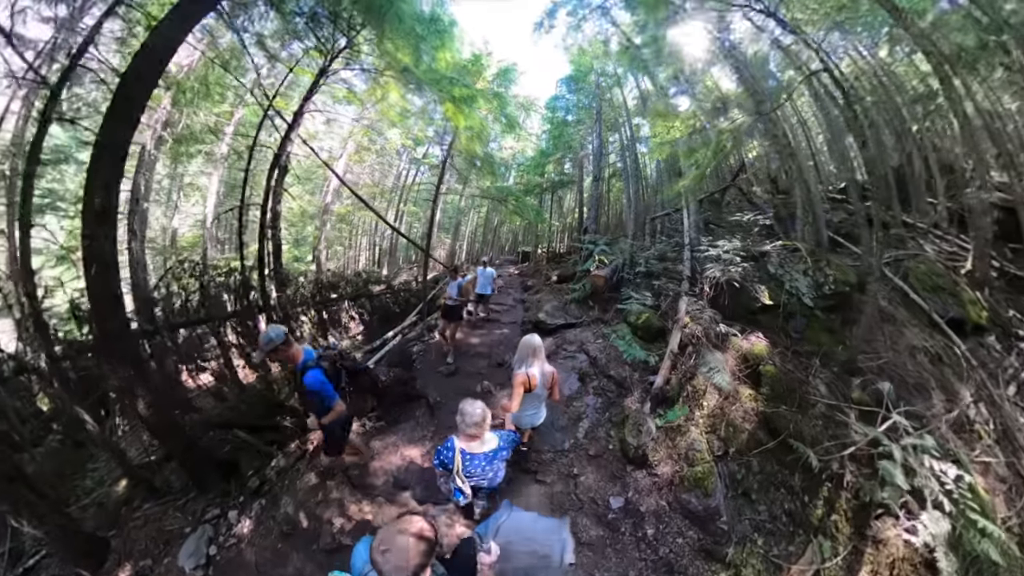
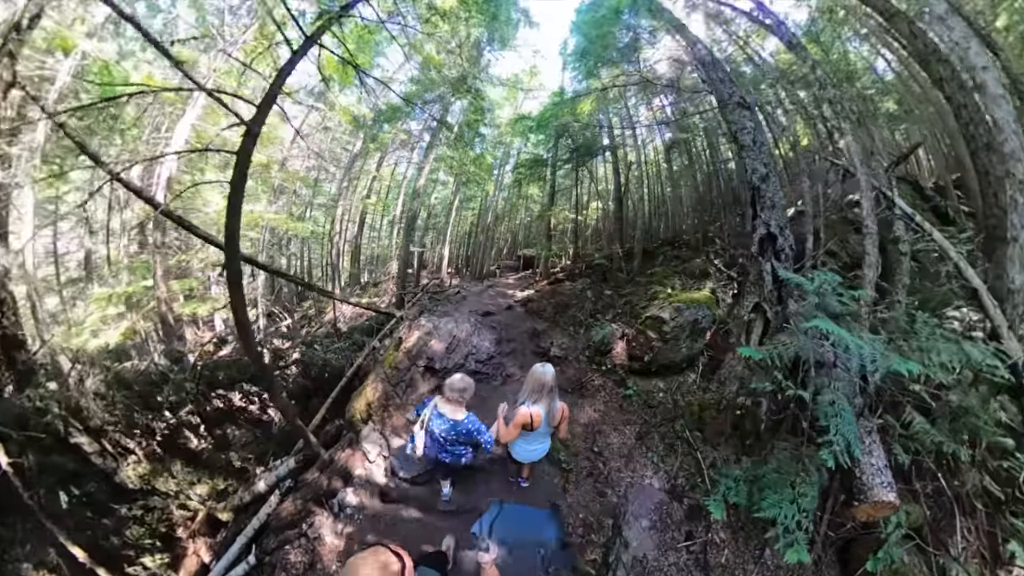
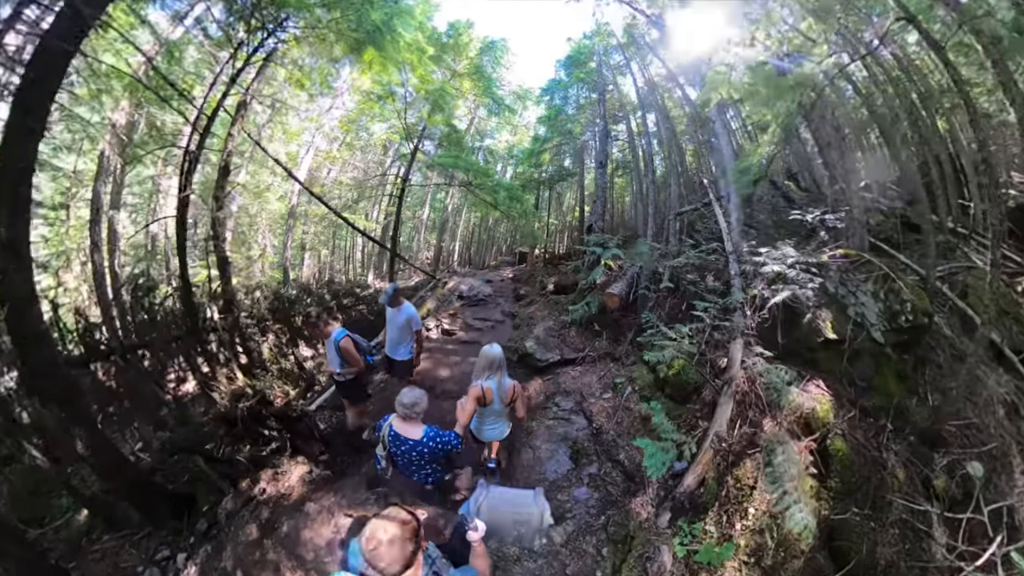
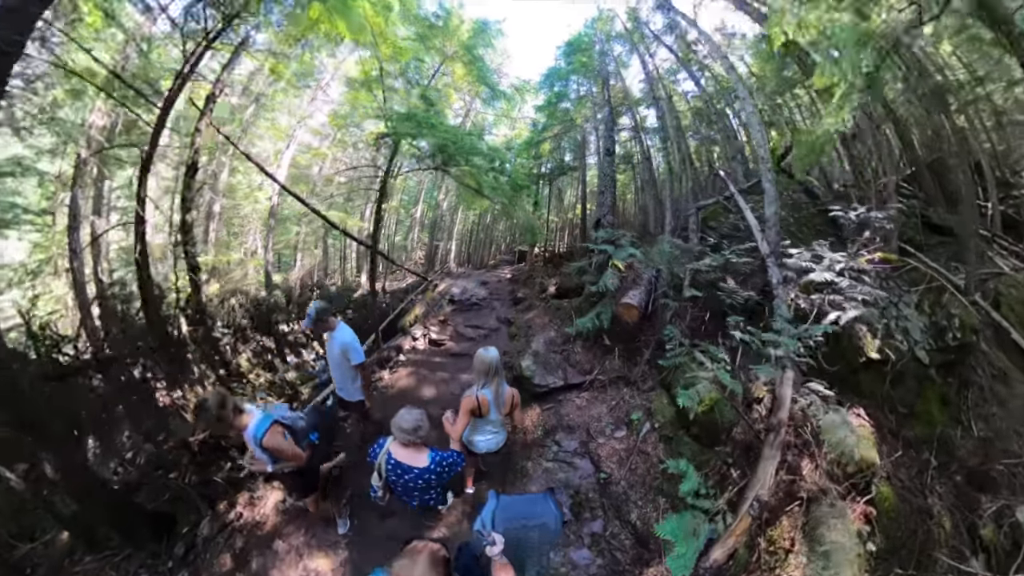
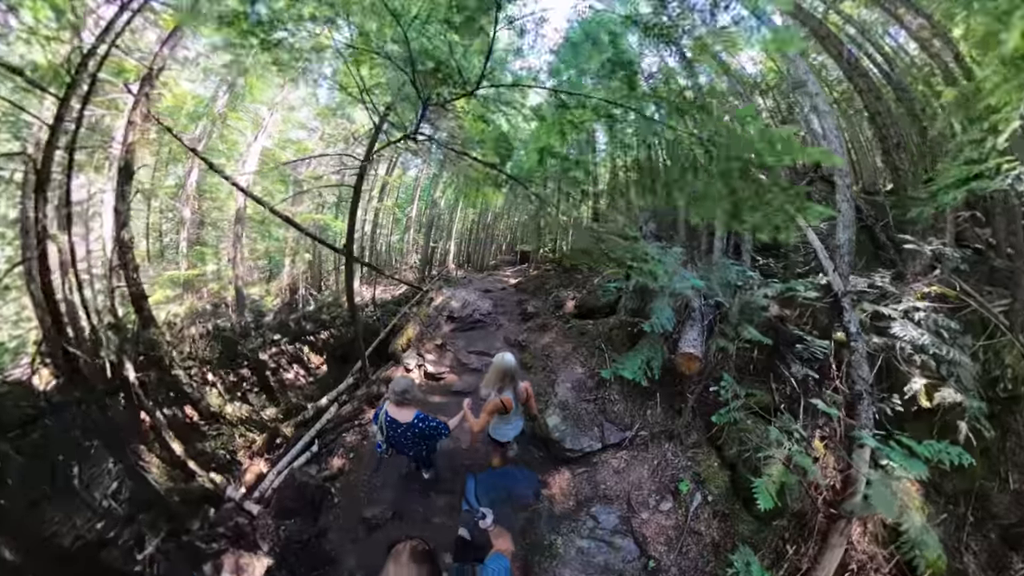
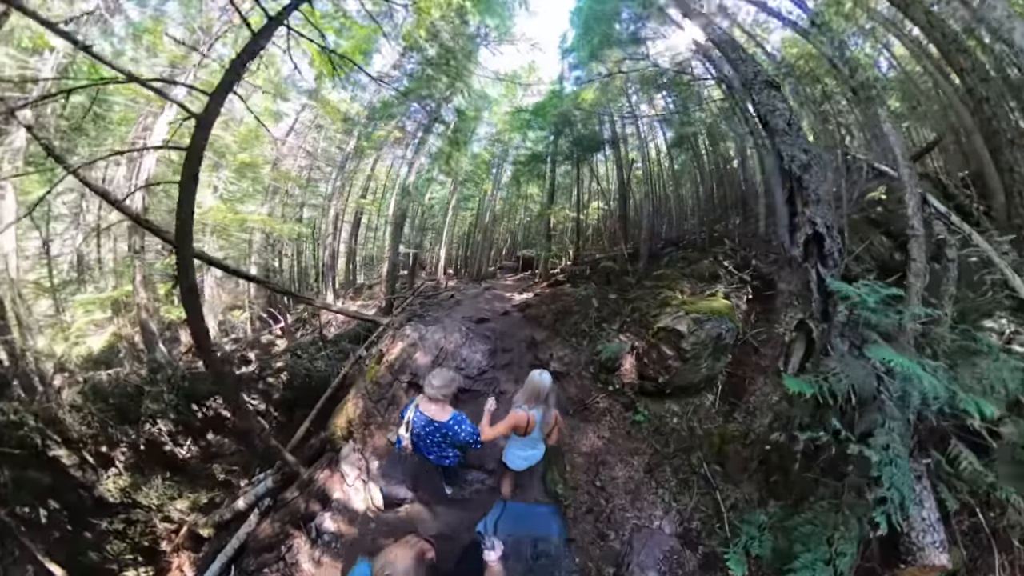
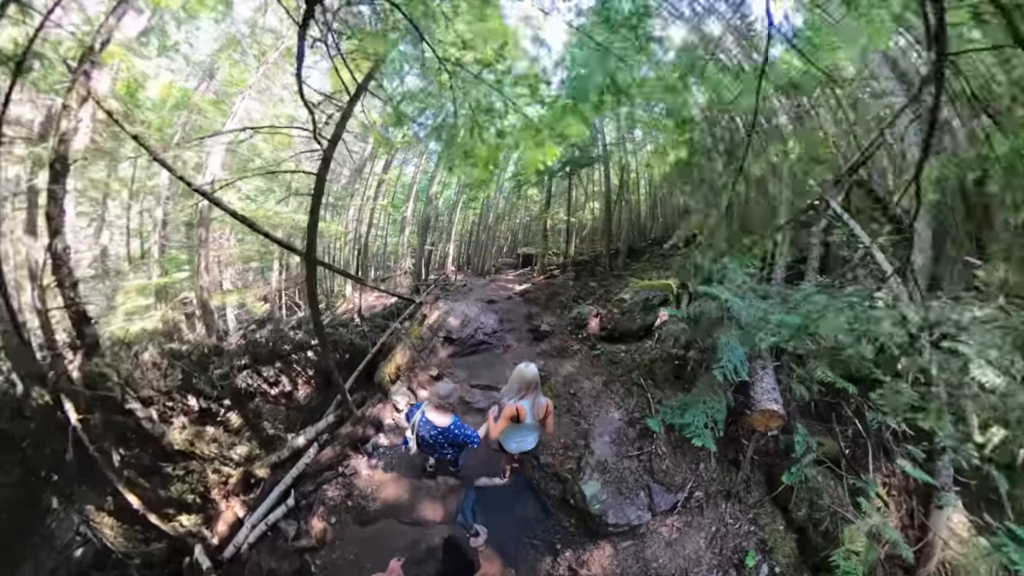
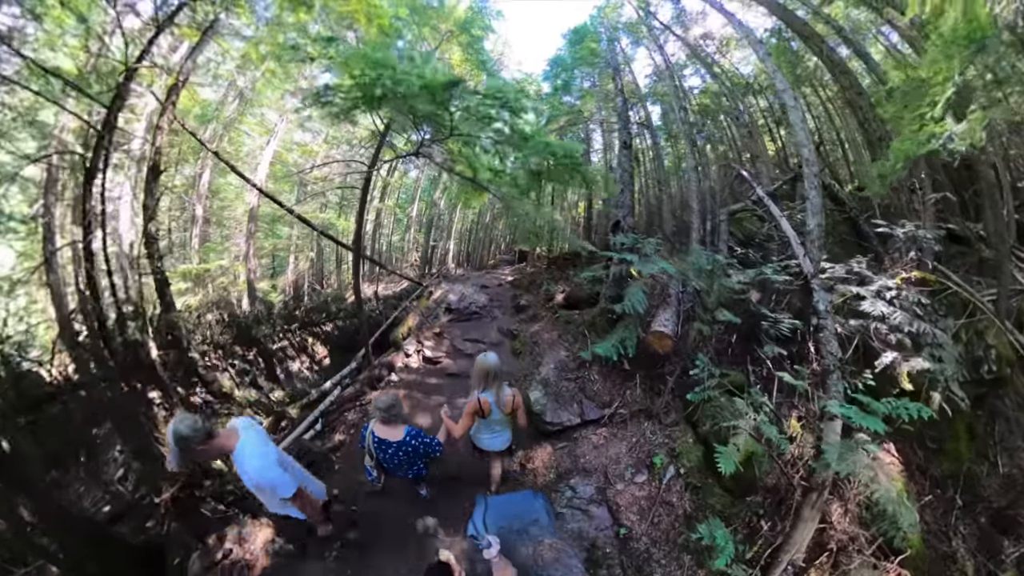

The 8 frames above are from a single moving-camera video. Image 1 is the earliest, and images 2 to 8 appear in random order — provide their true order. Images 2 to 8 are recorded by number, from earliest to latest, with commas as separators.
3, 4, 8, 5, 7, 2, 6
